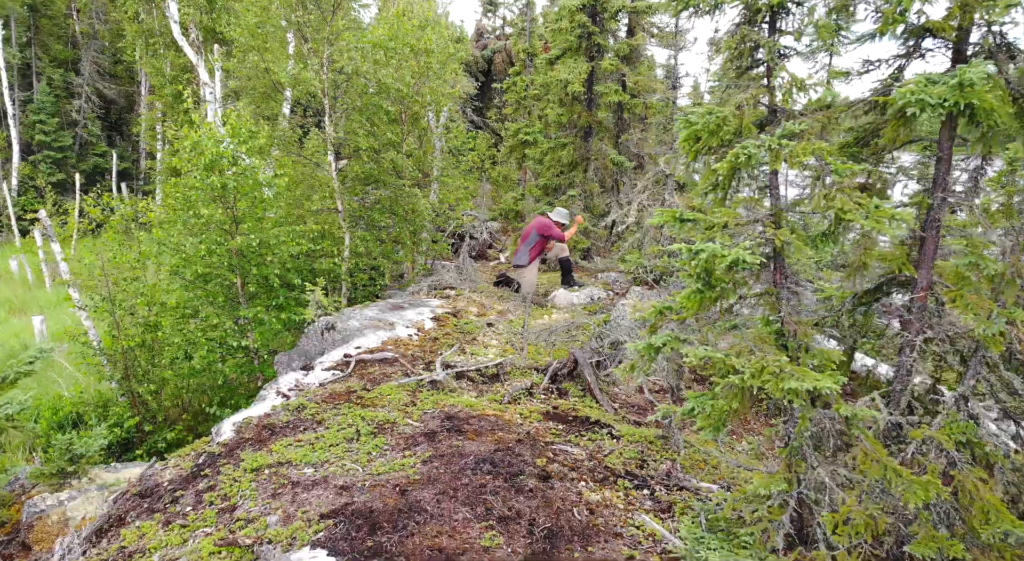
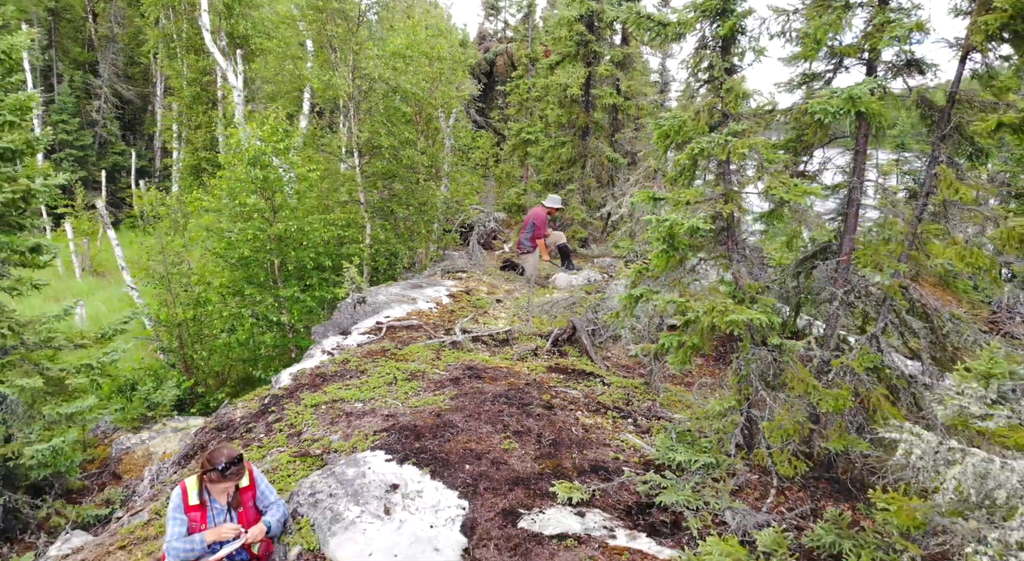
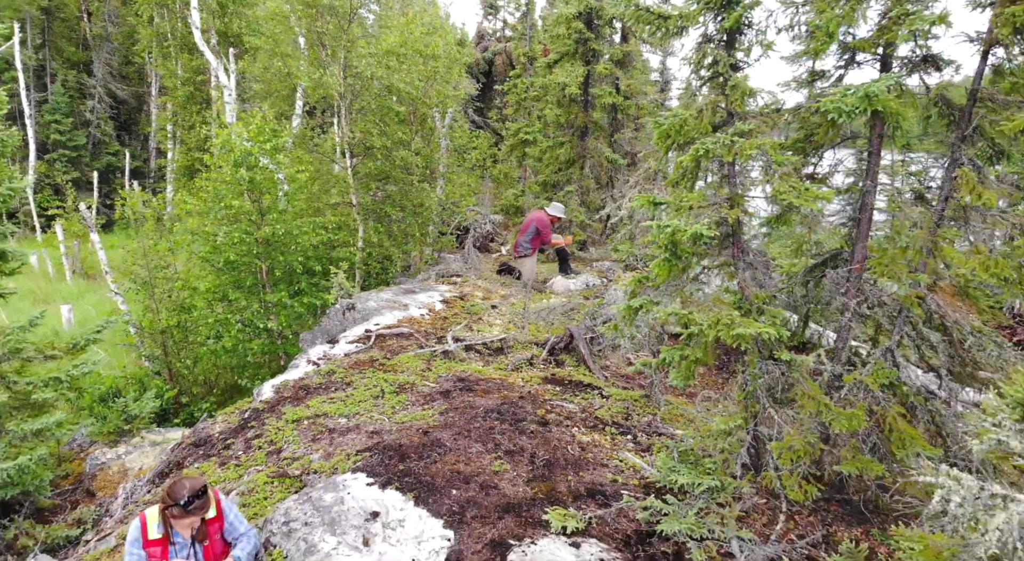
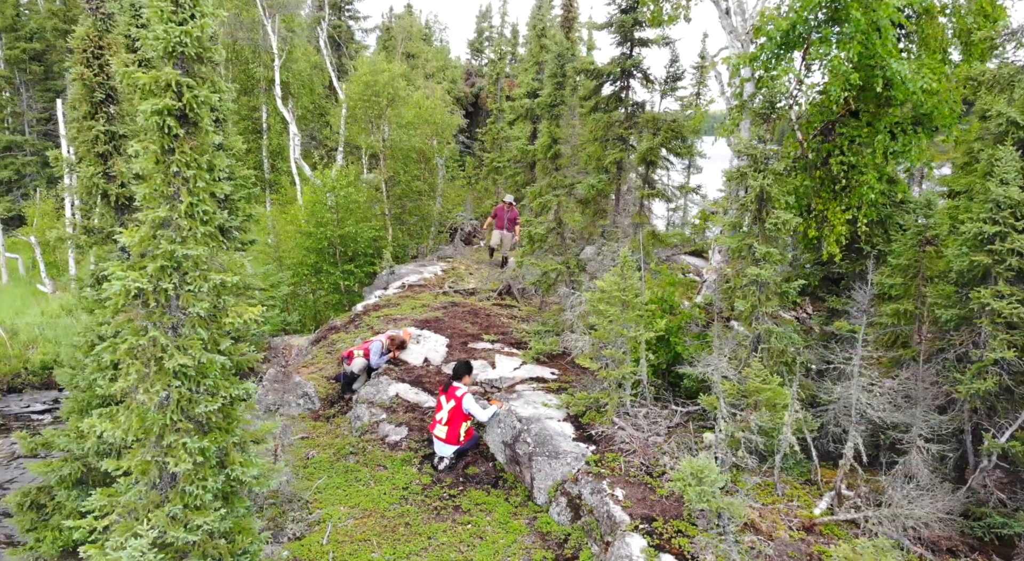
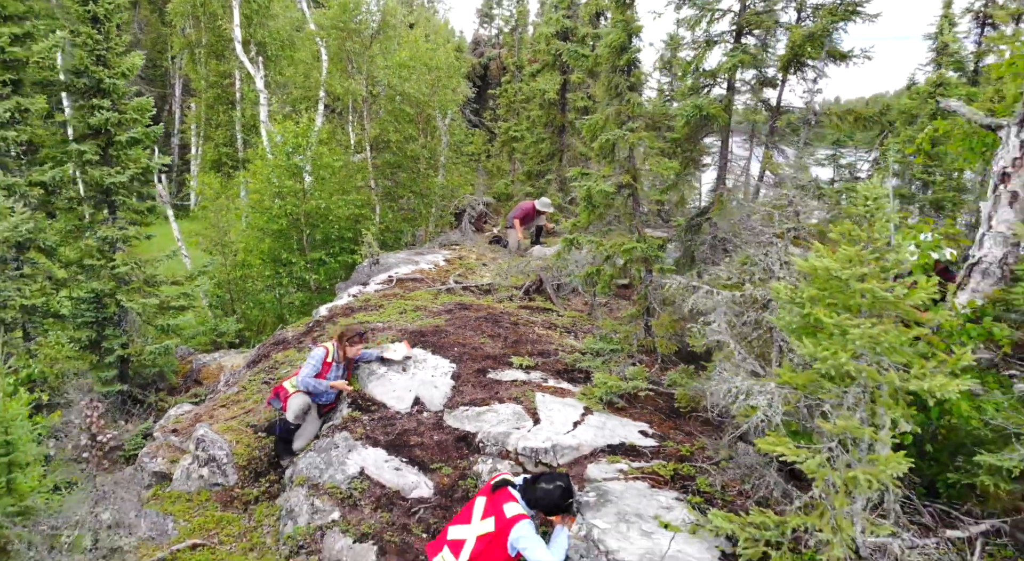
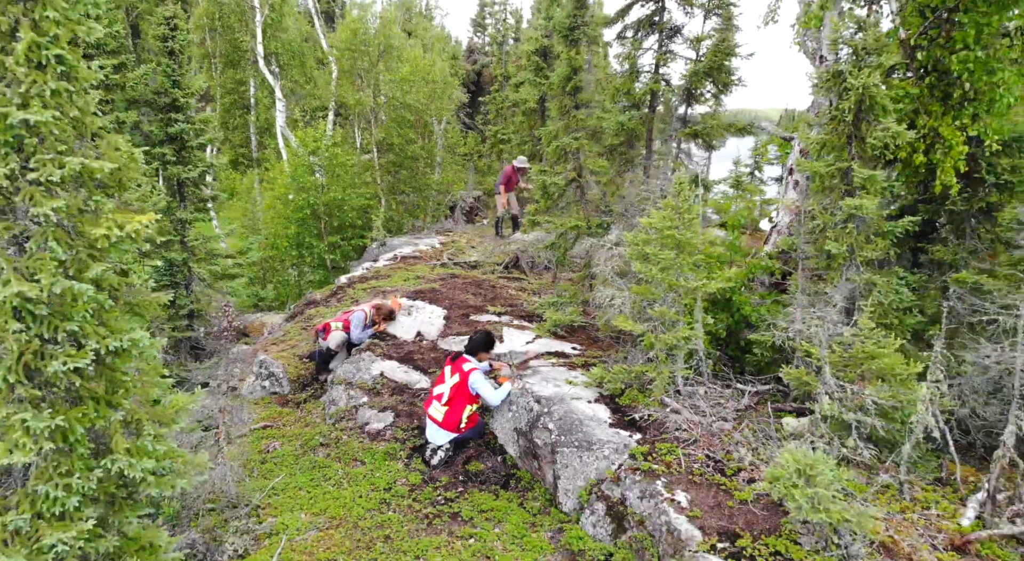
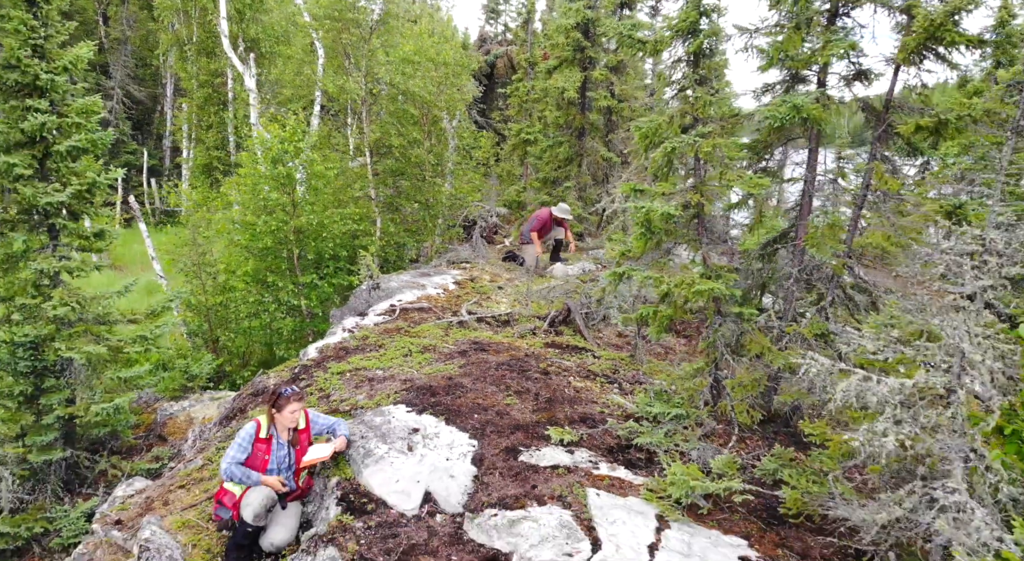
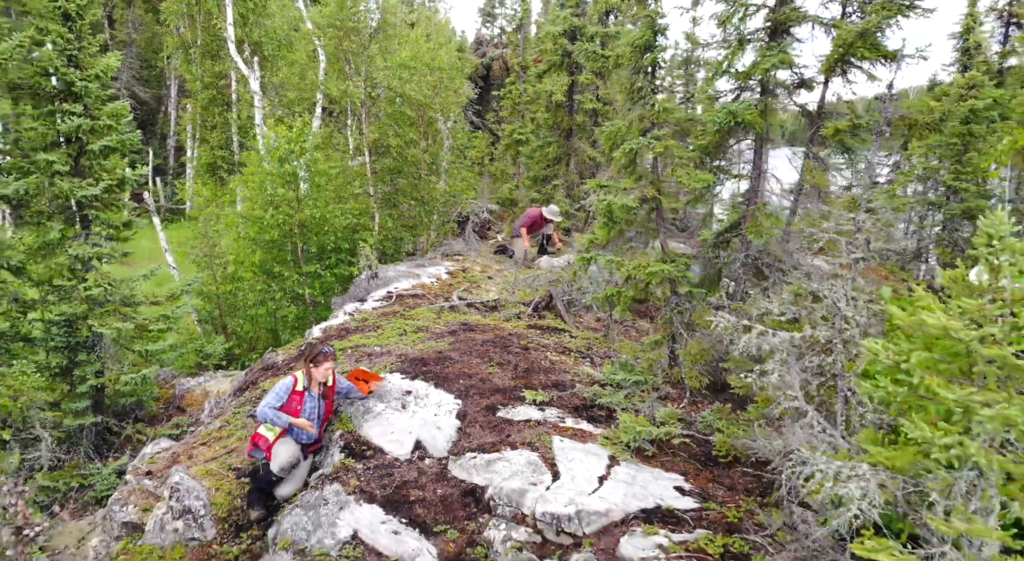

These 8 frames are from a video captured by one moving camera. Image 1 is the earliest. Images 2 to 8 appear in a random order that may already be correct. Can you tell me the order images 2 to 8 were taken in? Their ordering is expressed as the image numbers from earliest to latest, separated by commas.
3, 2, 7, 8, 5, 6, 4
